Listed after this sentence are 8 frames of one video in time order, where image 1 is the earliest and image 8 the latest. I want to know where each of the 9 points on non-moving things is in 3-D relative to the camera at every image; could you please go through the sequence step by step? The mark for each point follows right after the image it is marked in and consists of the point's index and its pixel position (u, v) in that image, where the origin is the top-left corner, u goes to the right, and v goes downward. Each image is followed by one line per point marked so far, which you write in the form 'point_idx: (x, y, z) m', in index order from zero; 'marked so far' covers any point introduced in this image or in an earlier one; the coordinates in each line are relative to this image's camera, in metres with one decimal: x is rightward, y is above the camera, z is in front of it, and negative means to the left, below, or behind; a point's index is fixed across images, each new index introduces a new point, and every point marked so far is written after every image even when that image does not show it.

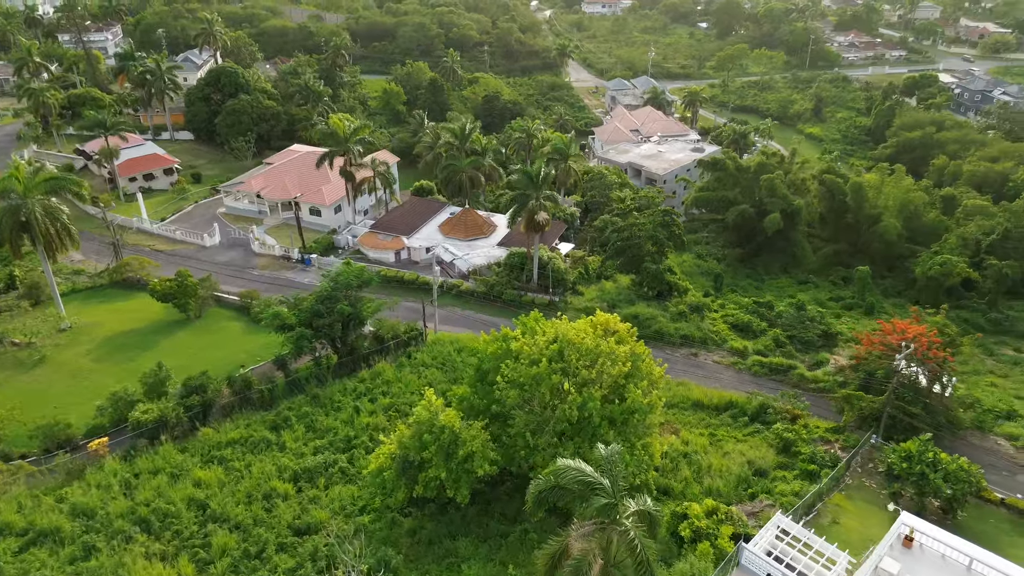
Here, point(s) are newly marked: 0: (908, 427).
0: (+10.3, -3.6, +19.2) m
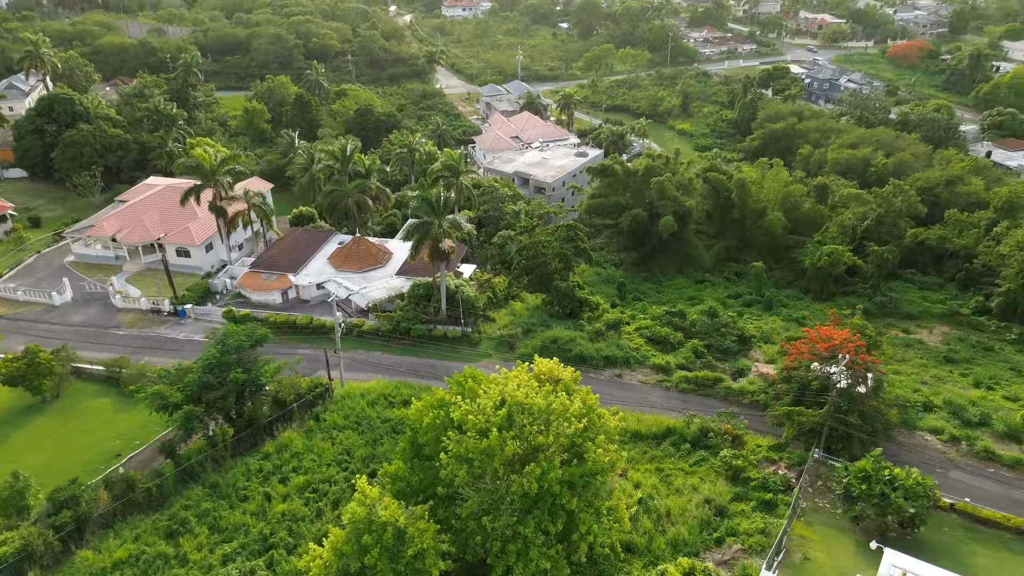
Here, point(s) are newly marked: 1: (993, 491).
0: (+8.6, -3.9, +19.0) m
1: (+12.1, -5.1, +18.6) m
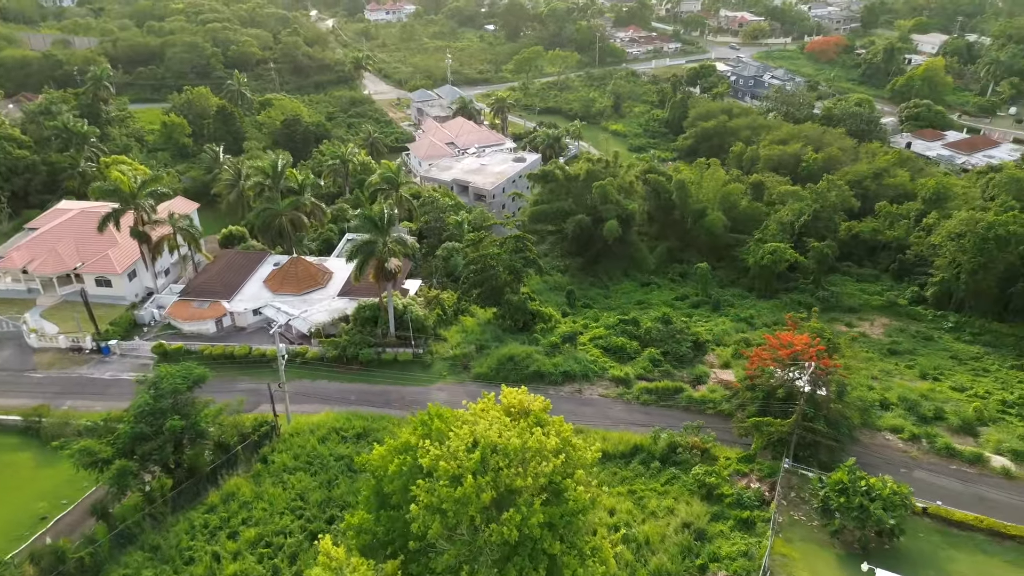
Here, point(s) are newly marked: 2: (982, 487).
0: (+7.7, -4.0, +18.8) m
1: (+11.3, -5.1, +18.7) m
2: (+11.9, -5.0, +18.7) m
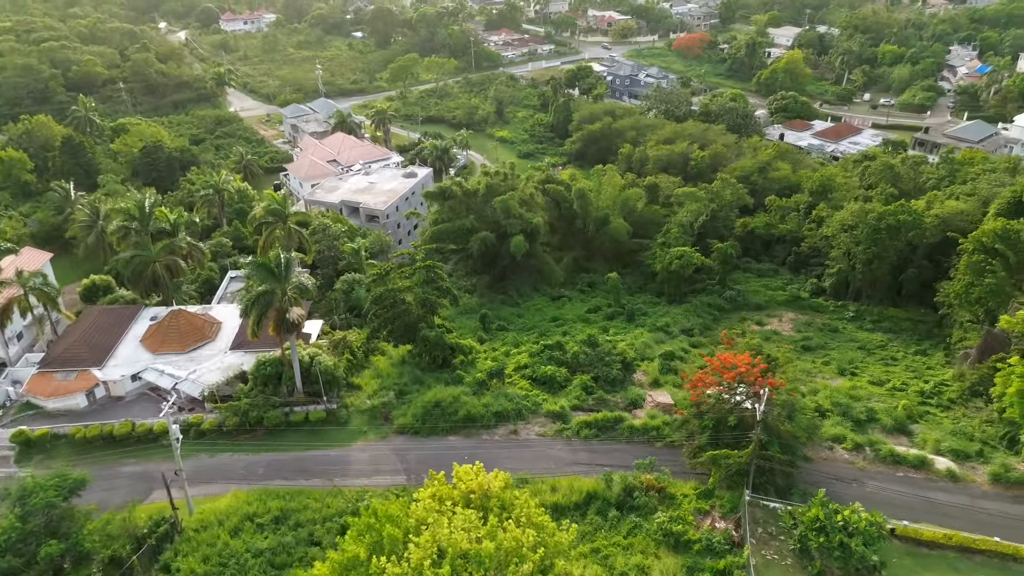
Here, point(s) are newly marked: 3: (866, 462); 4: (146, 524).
0: (+6.4, -4.5, +18.0) m
1: (+10.0, -5.3, +18.5) m
2: (+10.6, -5.2, +18.7) m
3: (+9.5, -4.7, +19.8) m
4: (-8.5, -5.5, +17.1) m
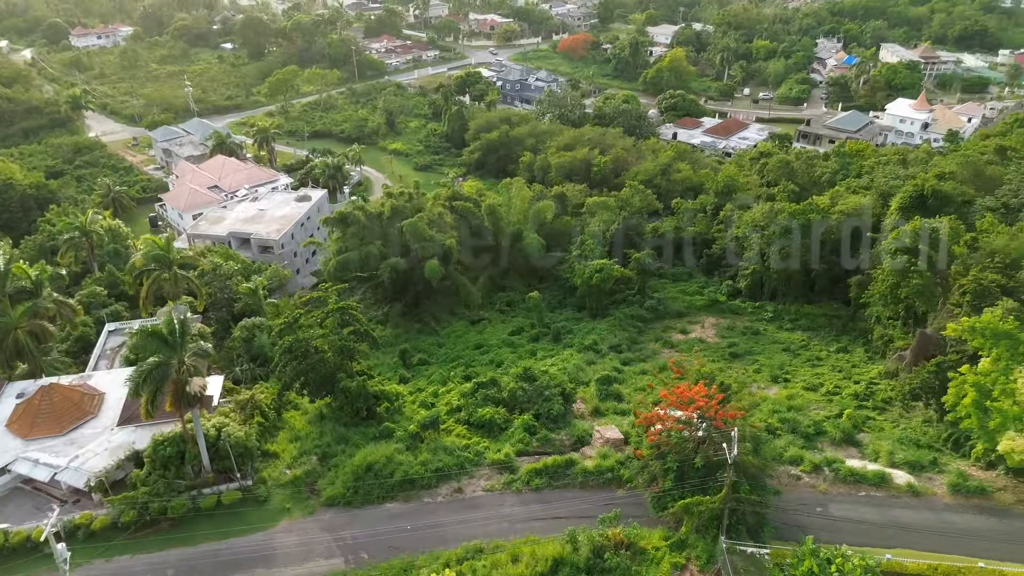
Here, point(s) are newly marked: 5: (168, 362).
0: (+5.3, -5.2, +17.0) m
1: (+8.9, -5.6, +18.0) m
2: (+9.5, -5.5, +18.2) m
3: (+8.2, -5.1, +19.2) m
4: (-9.1, -7.4, +14.0) m
5: (-8.9, -1.9, +18.9) m
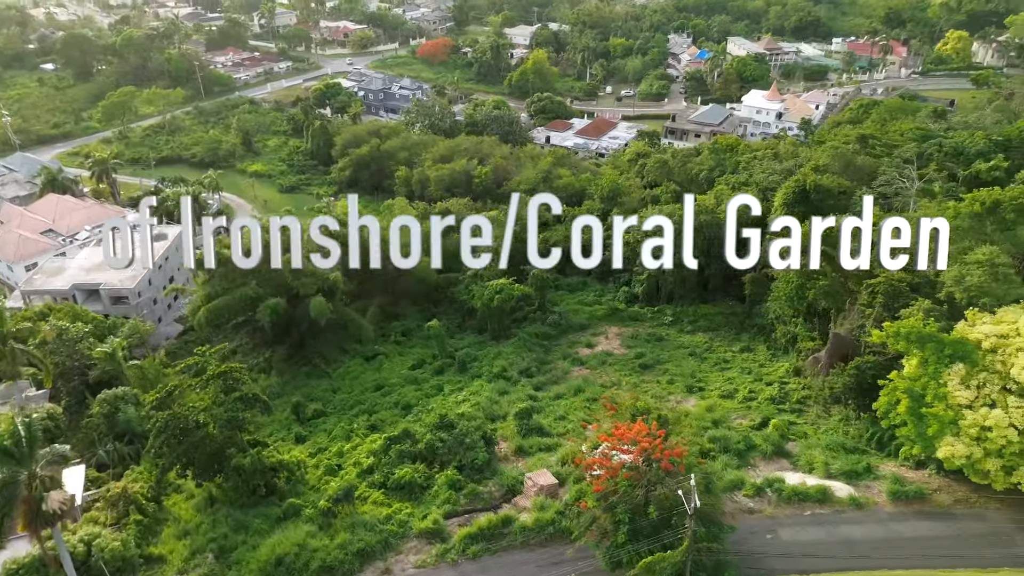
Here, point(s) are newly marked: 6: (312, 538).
0: (+4.1, -5.9, +15.9) m
1: (+7.5, -6.0, +17.5) m
2: (+8.0, -5.8, +17.8) m
3: (+6.6, -5.5, +18.5) m
4: (-9.3, -9.4, +10.5) m
5: (-10.5, -3.9, +15.3) m
6: (-5.1, -6.3, +18.6) m
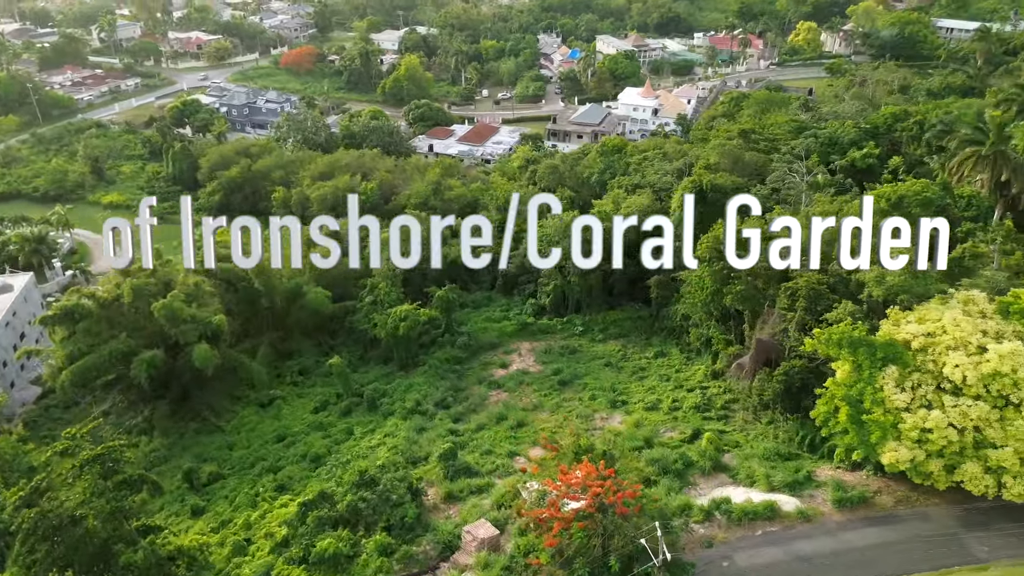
0: (+3.2, -6.4, +14.9) m
1: (+6.3, -6.3, +17.0) m
2: (+6.7, -6.0, +17.4) m
3: (+5.2, -5.9, +17.9) m
4: (-8.9, -11.1, +7.5) m
5: (-11.2, -5.8, +12.0) m
6: (-6.3, -7.7, +16.2) m
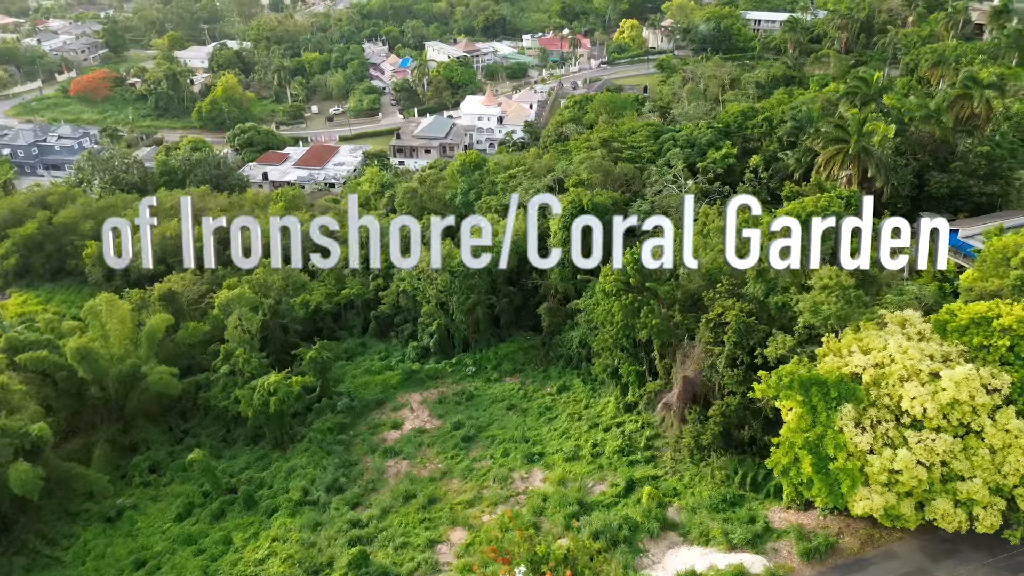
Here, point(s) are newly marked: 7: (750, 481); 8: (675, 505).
0: (+2.8, -7.8, +12.7) m
1: (+5.3, -7.3, +15.5) m
2: (+5.7, -7.0, +15.9) m
3: (+4.0, -7.1, +16.1) m
4: (-6.8, -13.7, +3.0) m
5: (-10.7, -8.8, +6.9) m
6: (-6.5, -10.2, +12.0) m
7: (+6.4, -5.2, +19.7) m
8: (+4.3, -5.9, +19.9) m
